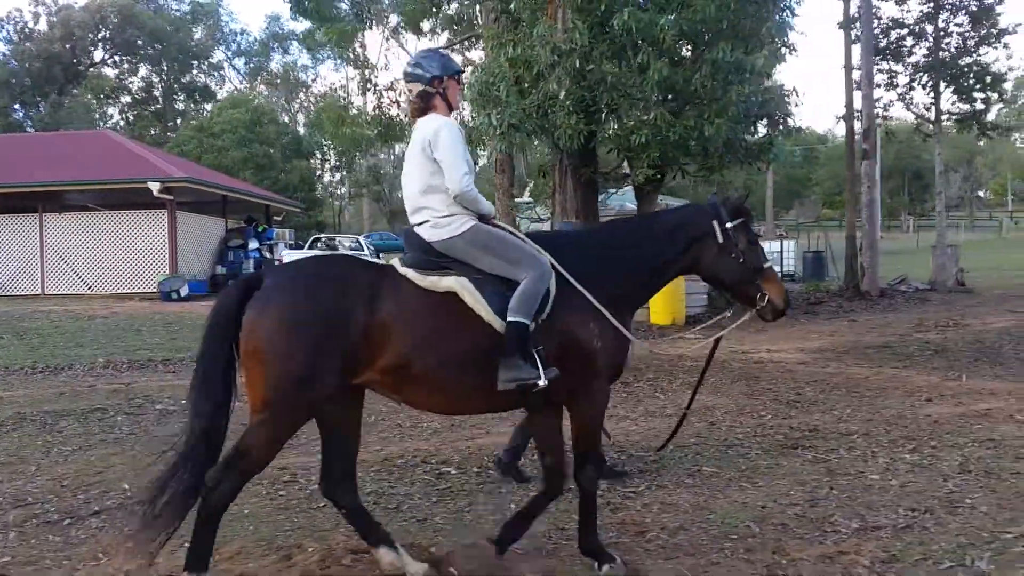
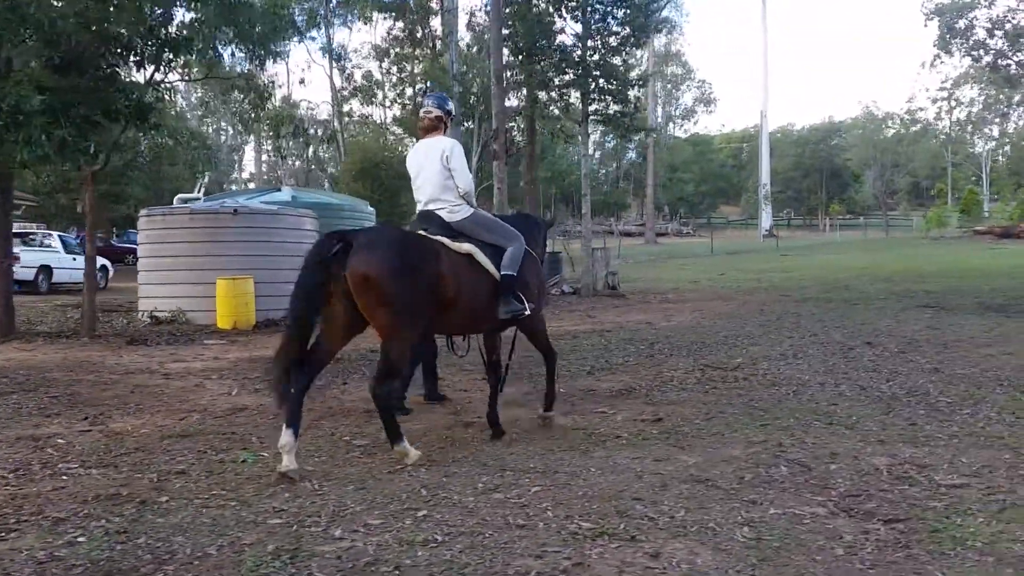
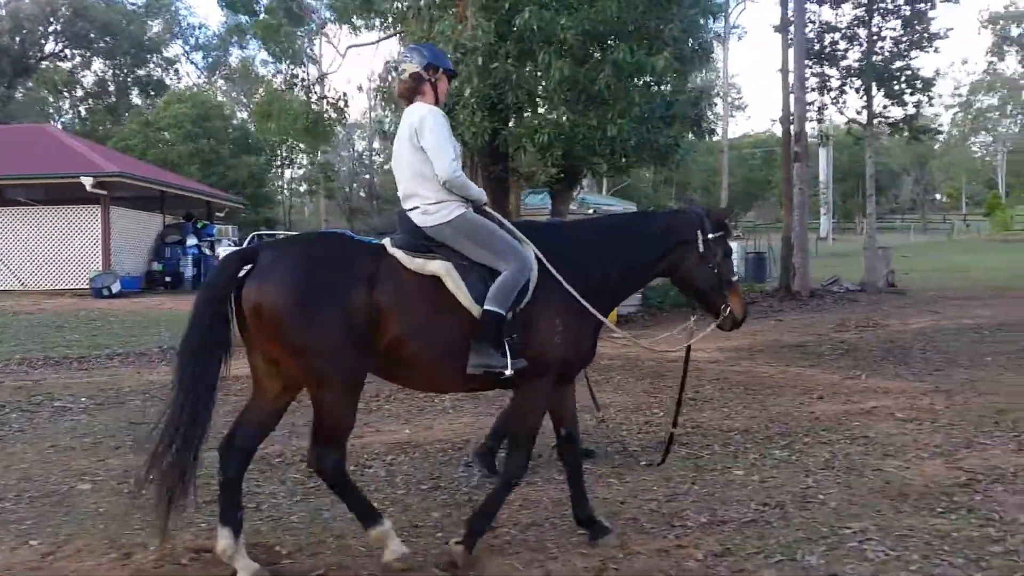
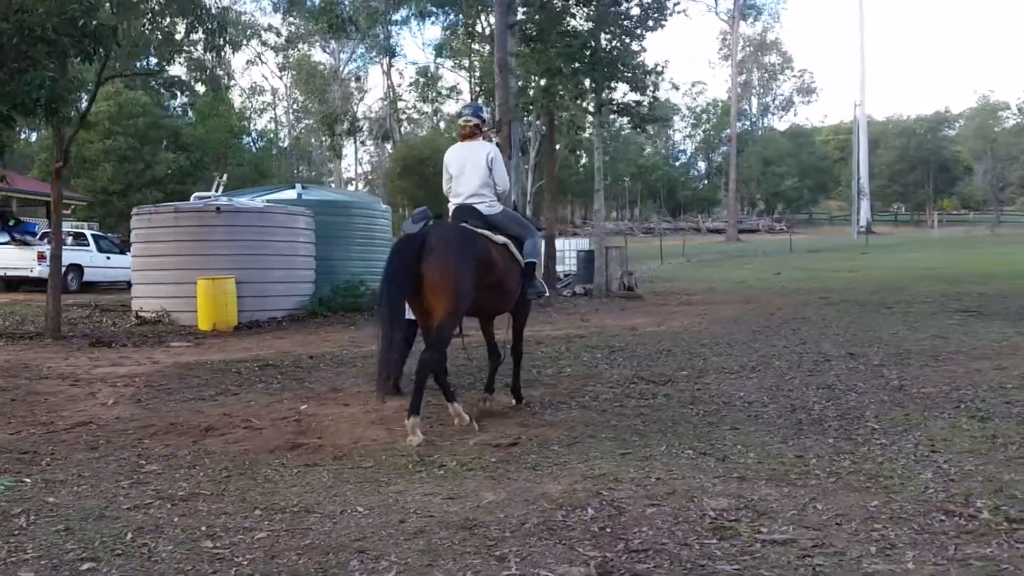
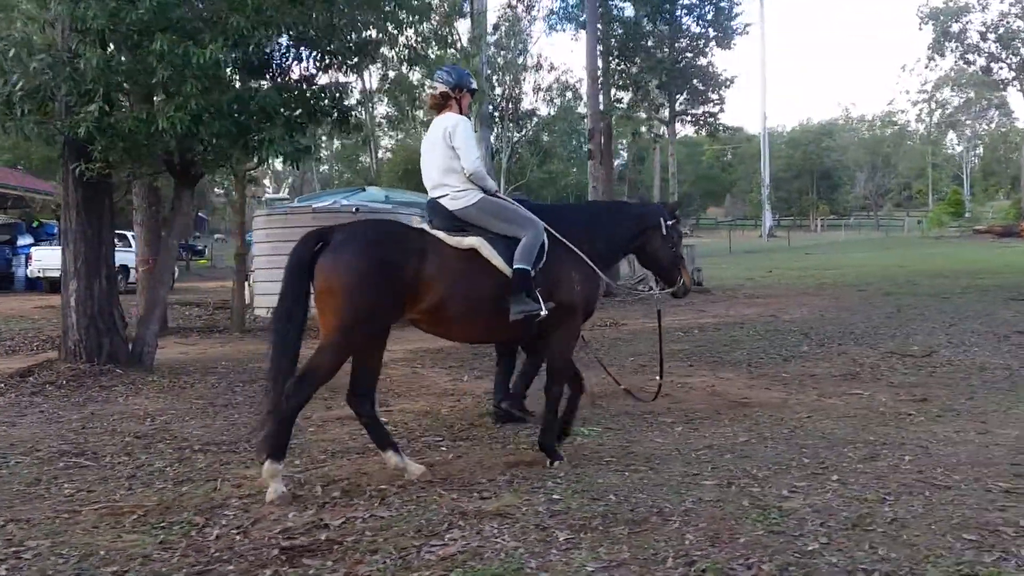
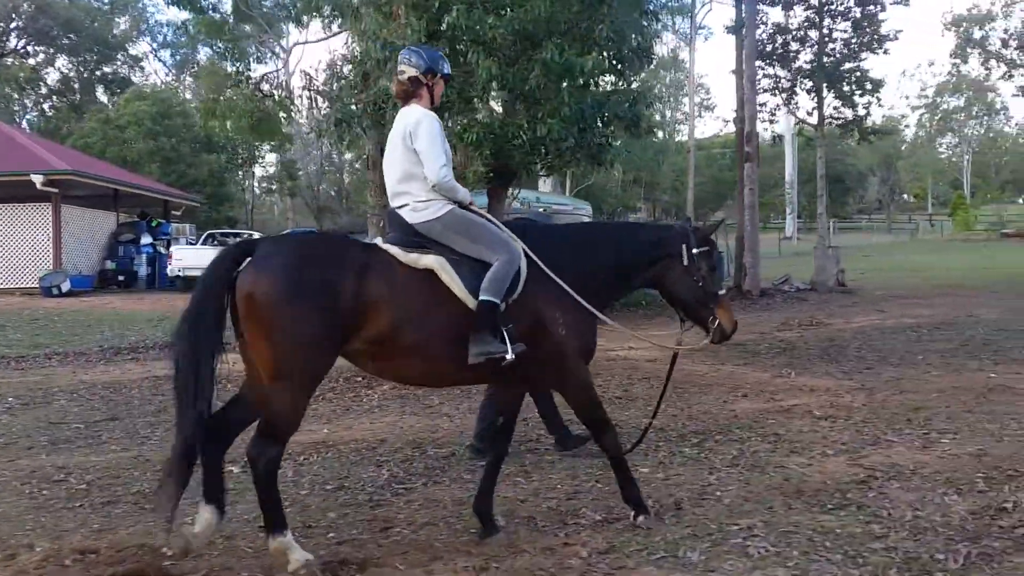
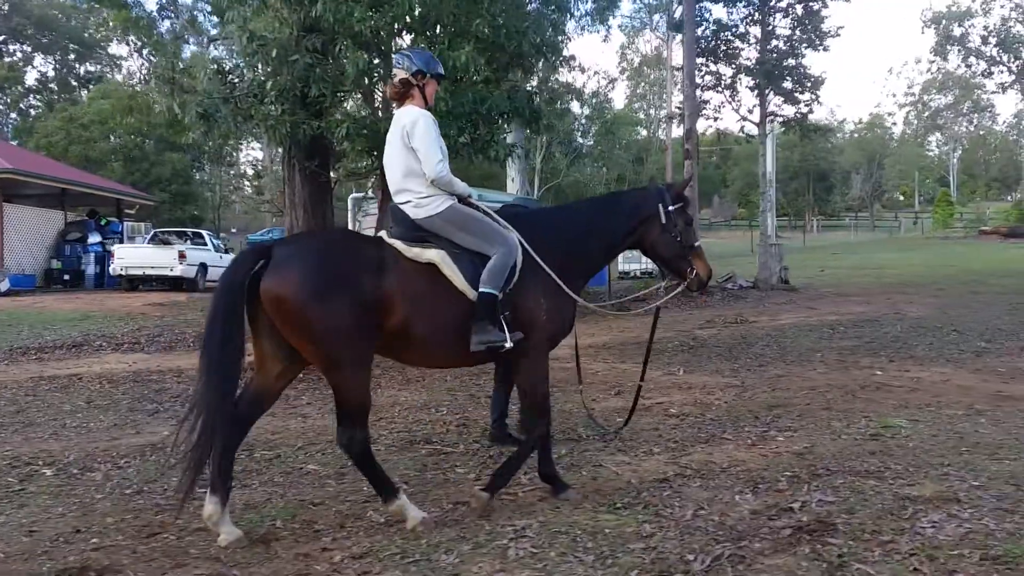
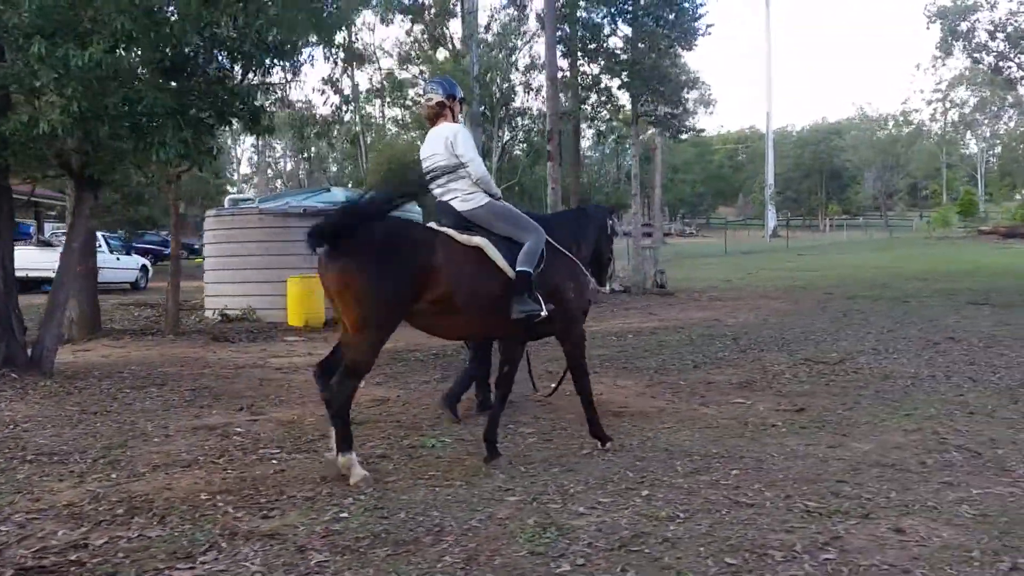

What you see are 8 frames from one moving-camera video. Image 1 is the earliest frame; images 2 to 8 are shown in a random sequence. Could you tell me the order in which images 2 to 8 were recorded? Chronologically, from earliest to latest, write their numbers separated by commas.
3, 6, 7, 5, 8, 2, 4
